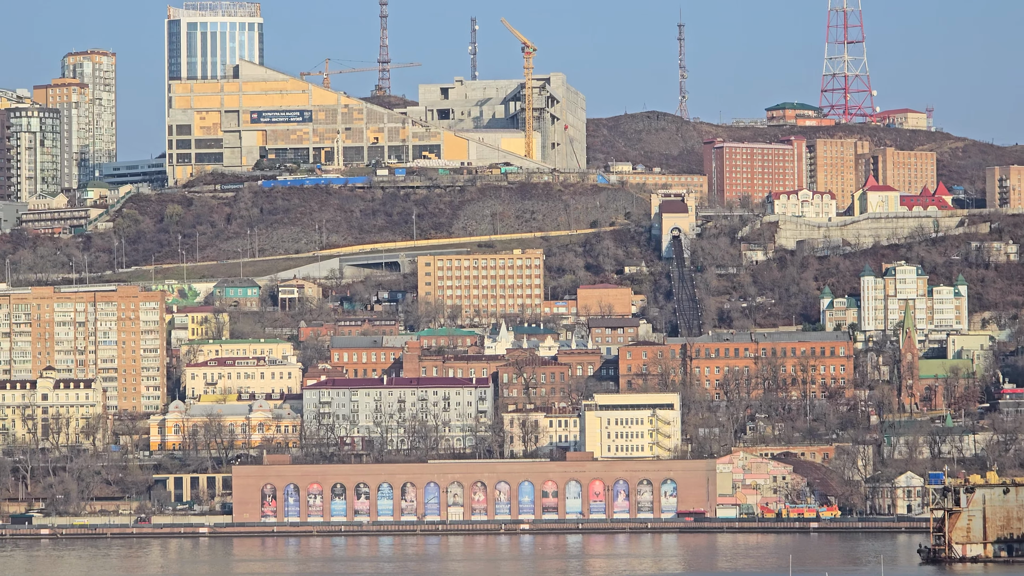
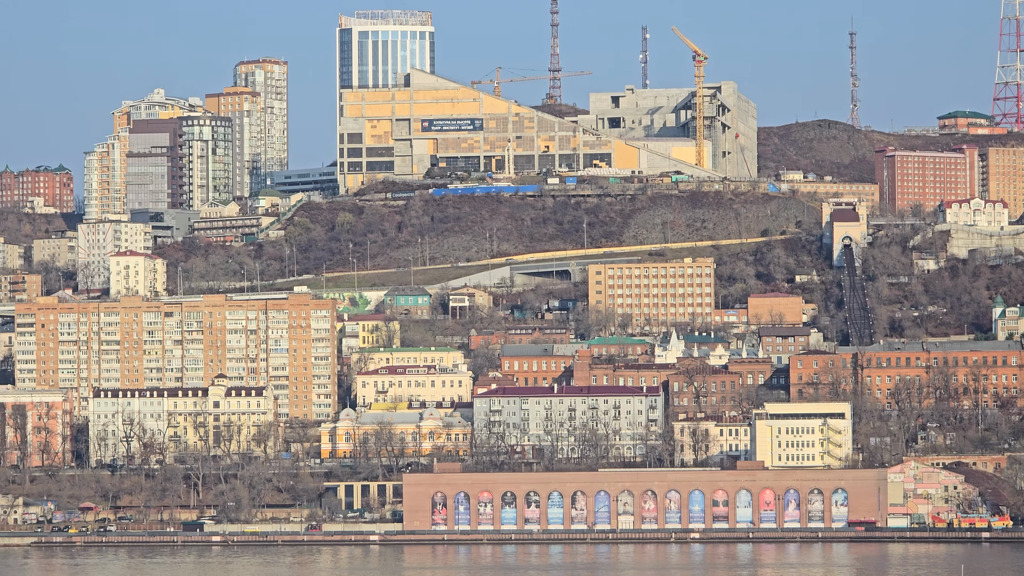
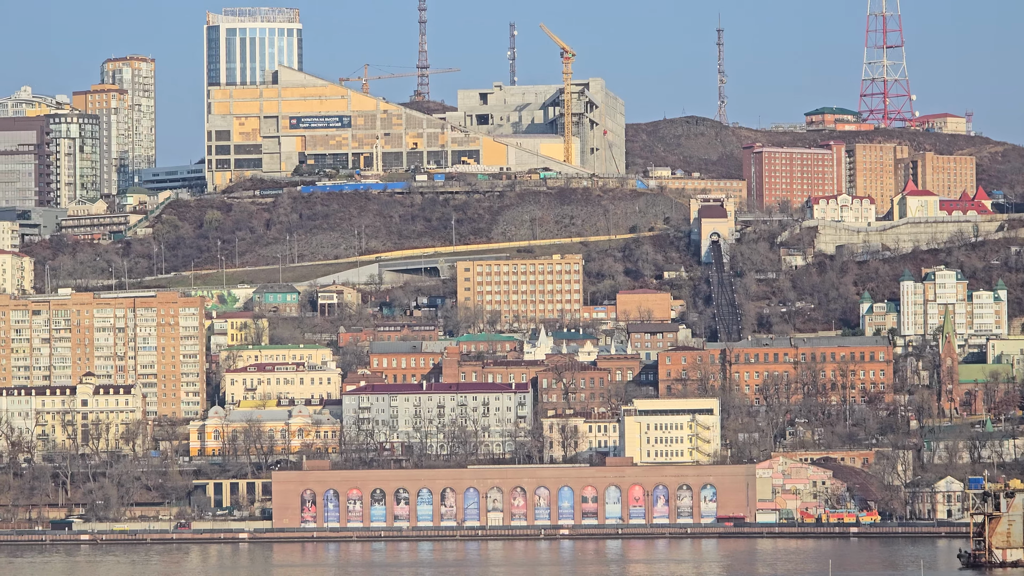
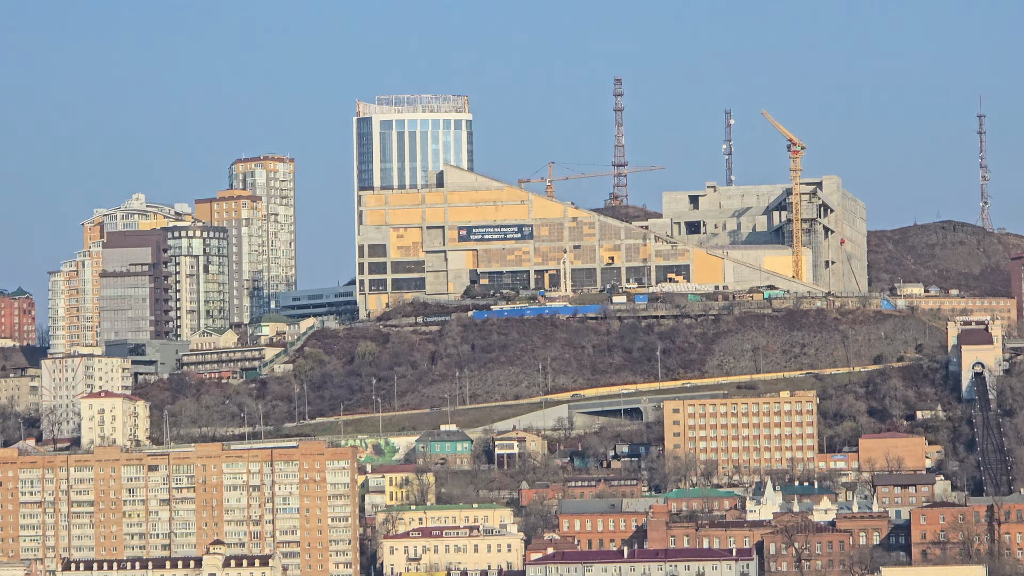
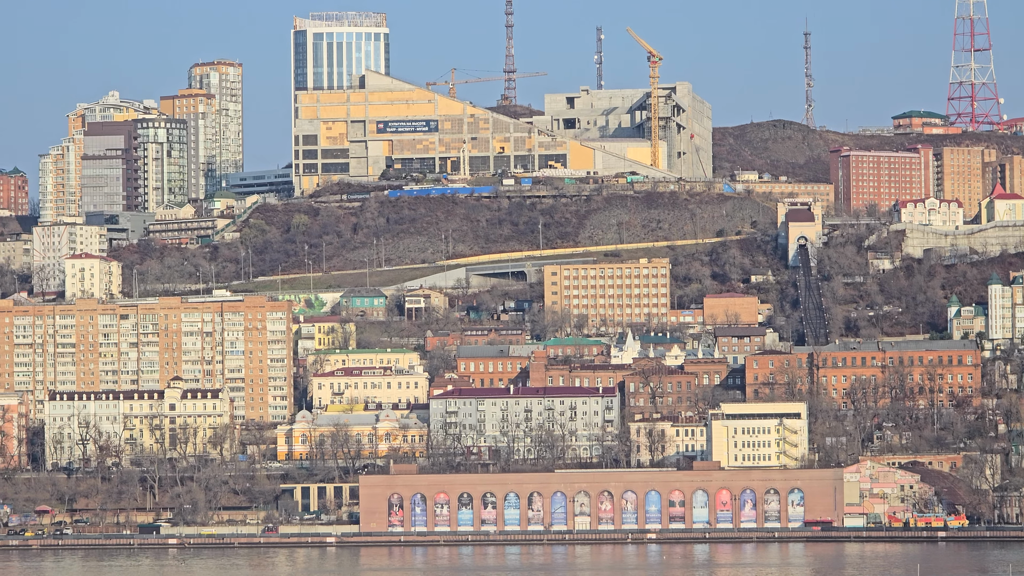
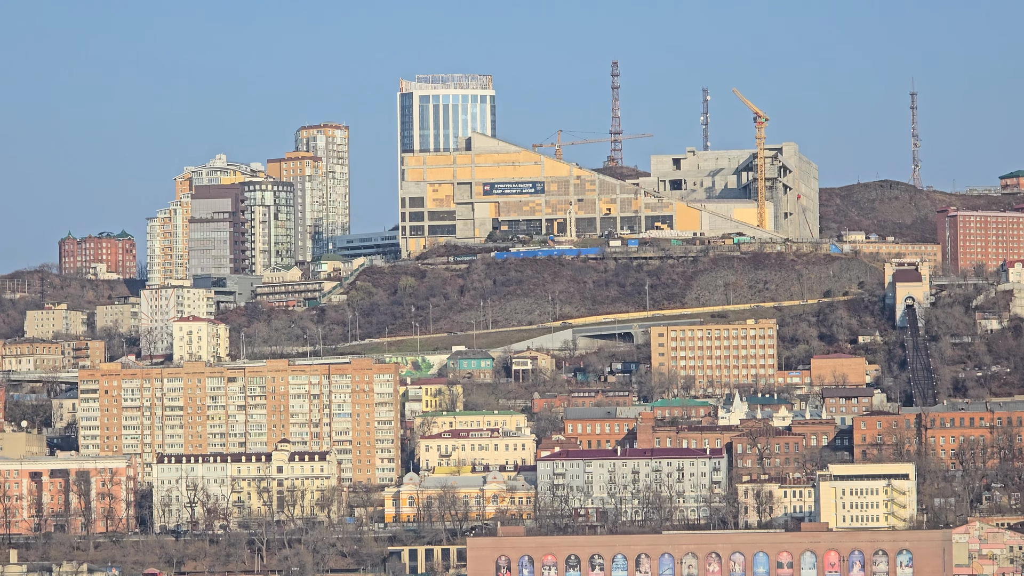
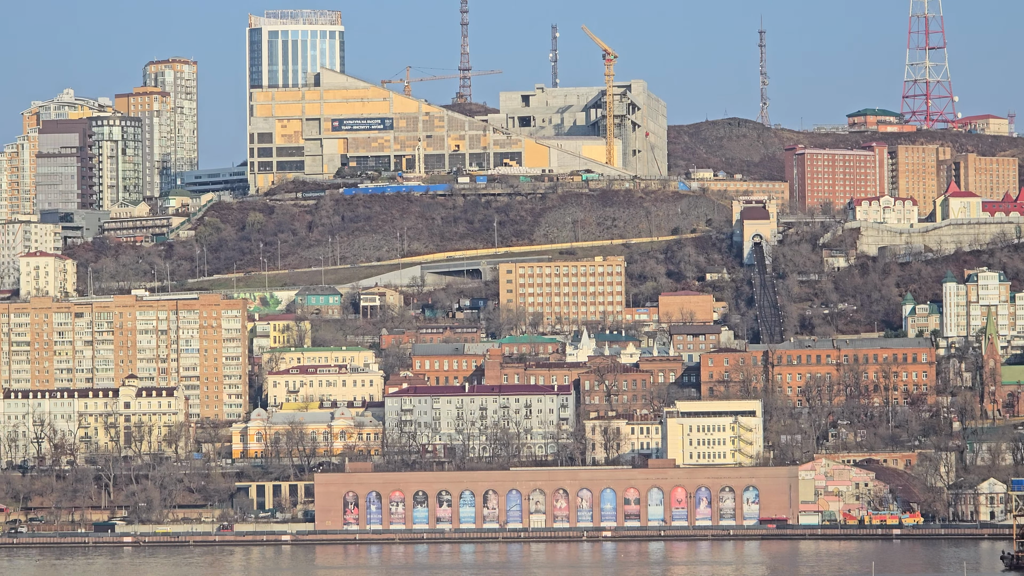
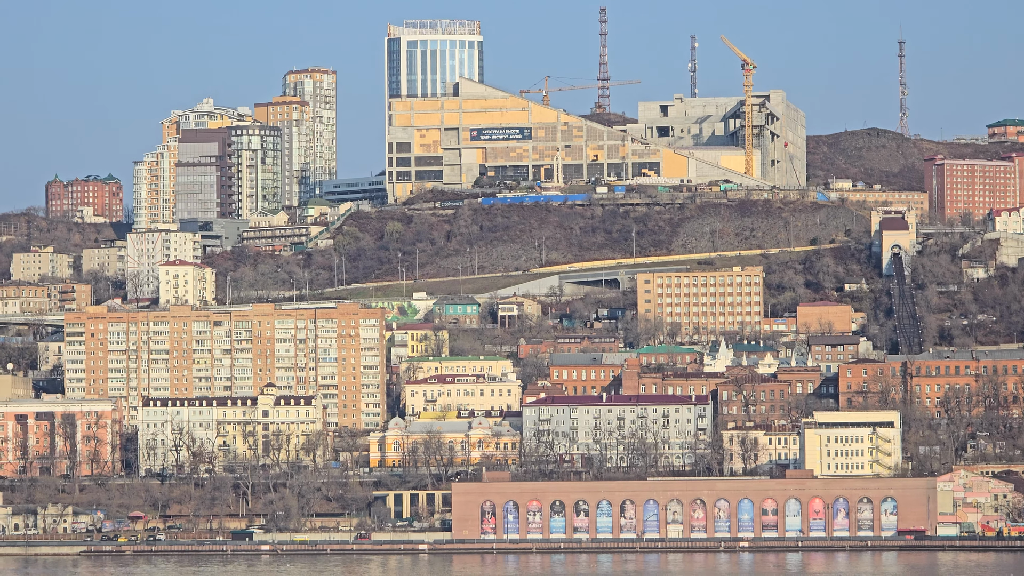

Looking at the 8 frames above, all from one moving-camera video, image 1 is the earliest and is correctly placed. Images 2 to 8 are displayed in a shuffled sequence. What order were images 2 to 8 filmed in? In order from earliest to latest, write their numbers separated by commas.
3, 7, 5, 2, 8, 6, 4
